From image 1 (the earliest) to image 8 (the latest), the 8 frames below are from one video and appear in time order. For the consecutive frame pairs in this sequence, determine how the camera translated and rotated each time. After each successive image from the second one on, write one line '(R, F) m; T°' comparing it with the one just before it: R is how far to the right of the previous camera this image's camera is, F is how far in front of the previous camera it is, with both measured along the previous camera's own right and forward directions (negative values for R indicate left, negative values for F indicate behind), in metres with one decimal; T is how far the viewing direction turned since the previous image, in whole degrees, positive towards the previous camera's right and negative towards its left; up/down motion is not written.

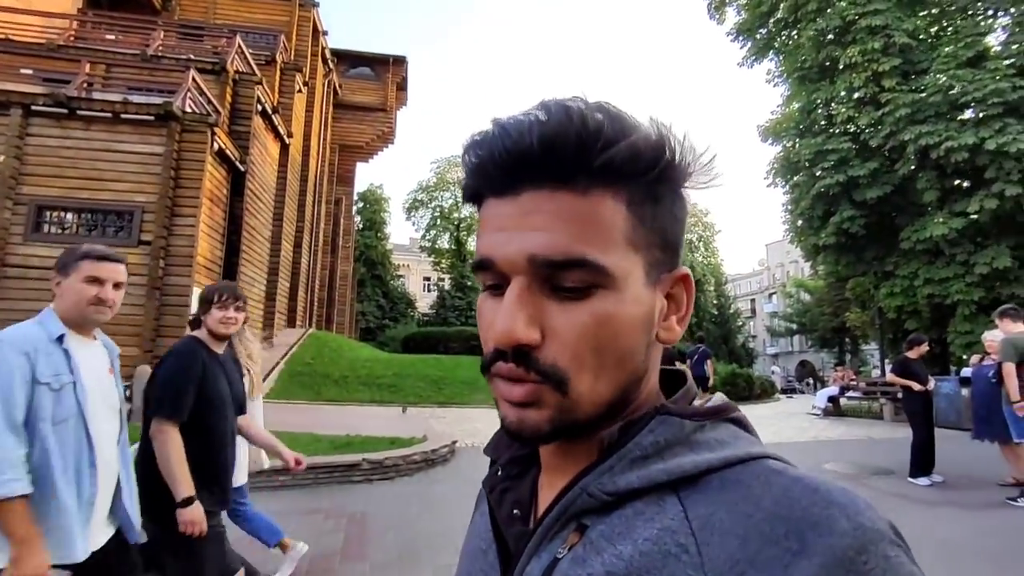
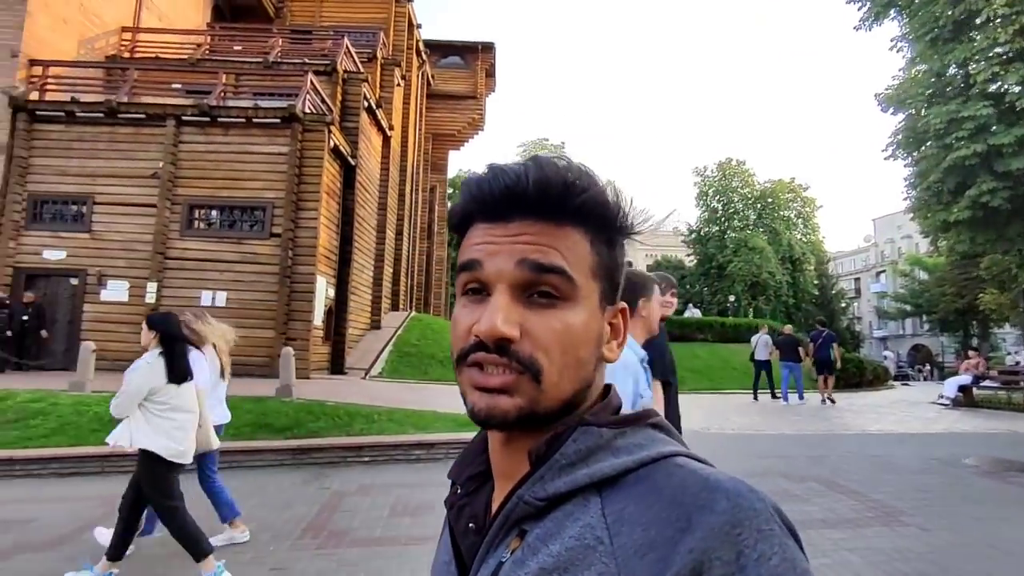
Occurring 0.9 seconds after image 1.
(-0.5, -0.3) m; -8°
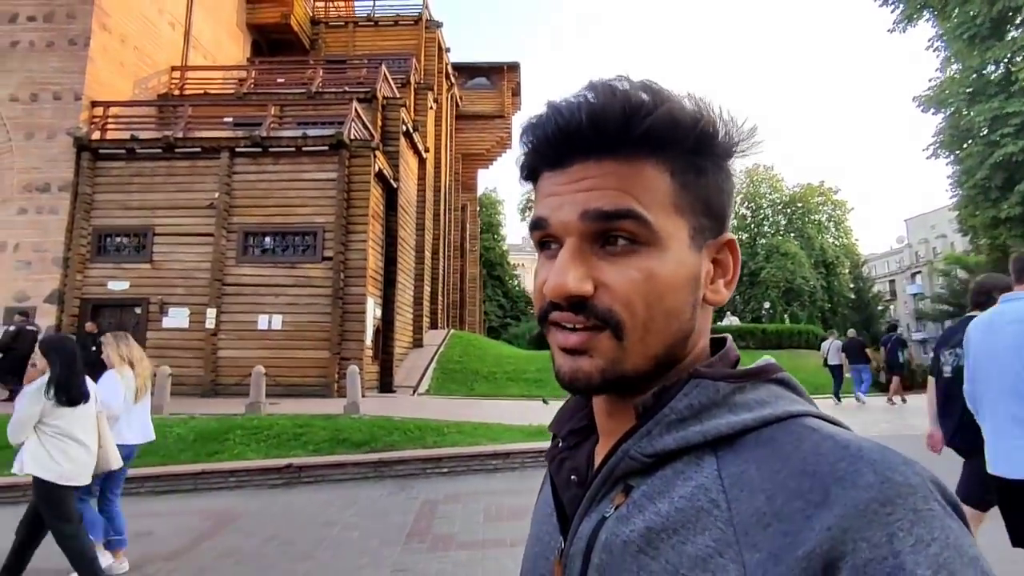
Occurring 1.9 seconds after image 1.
(-0.7, -0.2) m; -2°
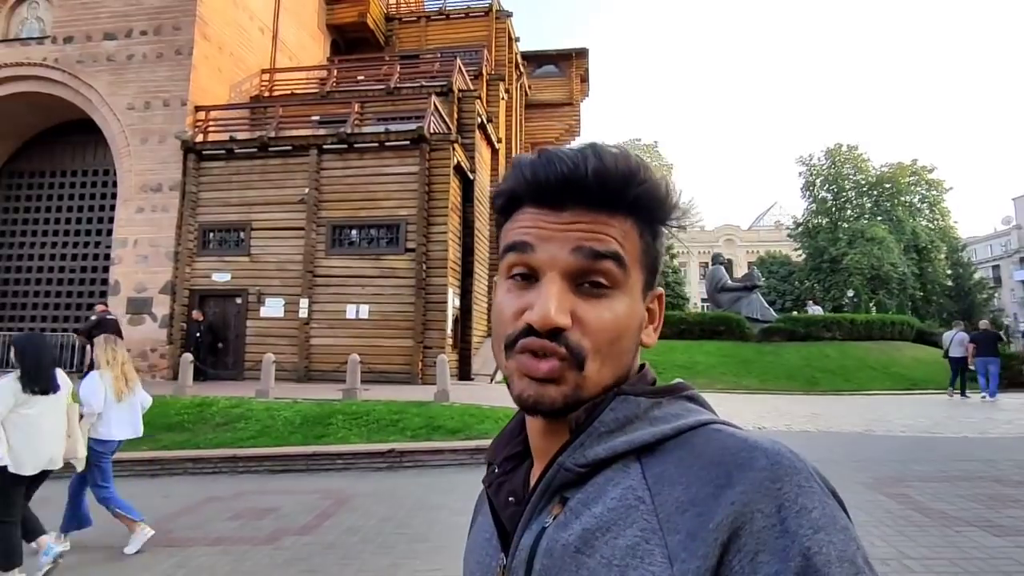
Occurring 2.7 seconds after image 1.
(-0.4, -0.1) m; -6°
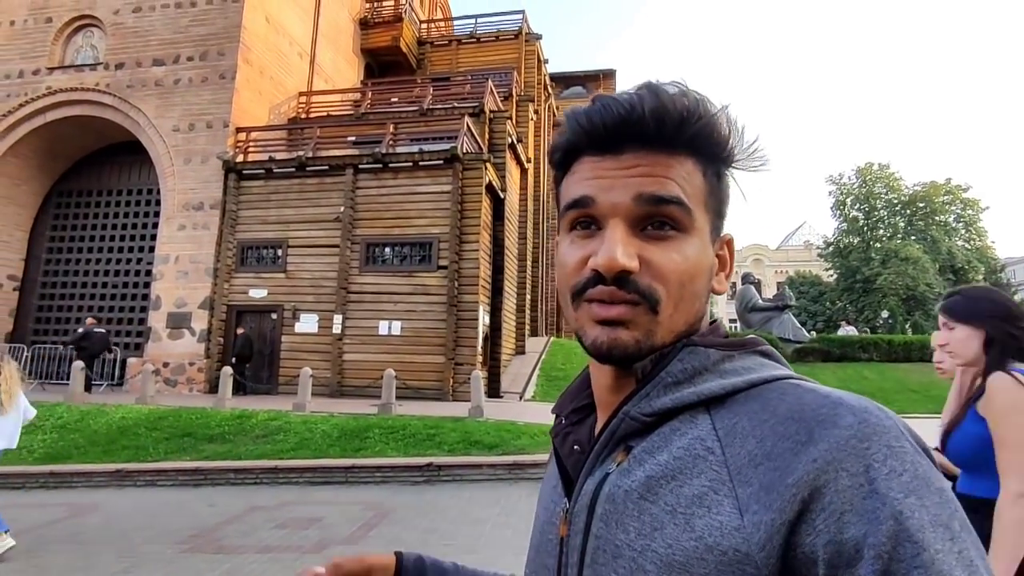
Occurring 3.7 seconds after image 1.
(-0.2, -0.1) m; -2°
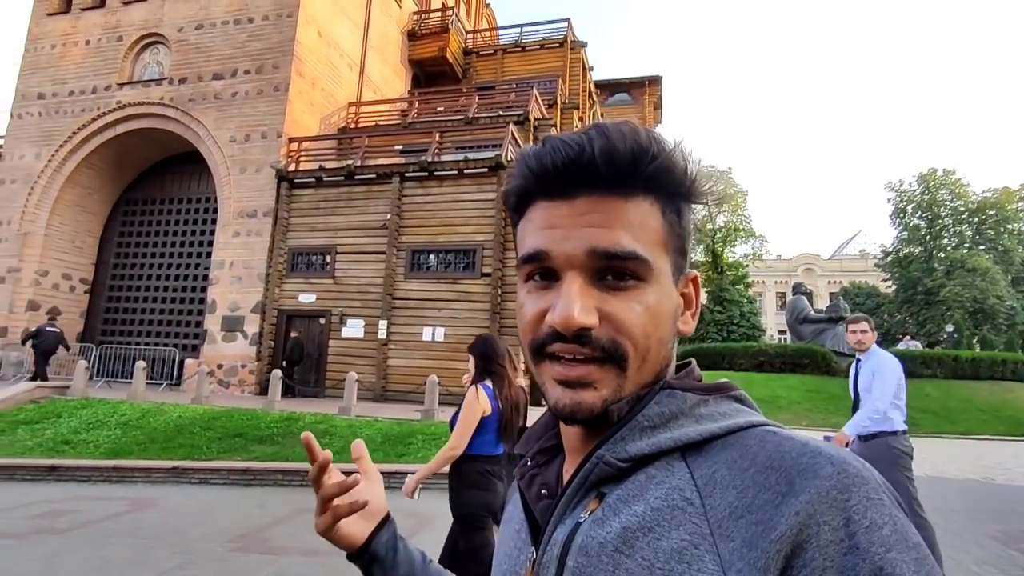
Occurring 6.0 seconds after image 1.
(0.0, 0.0) m; -4°
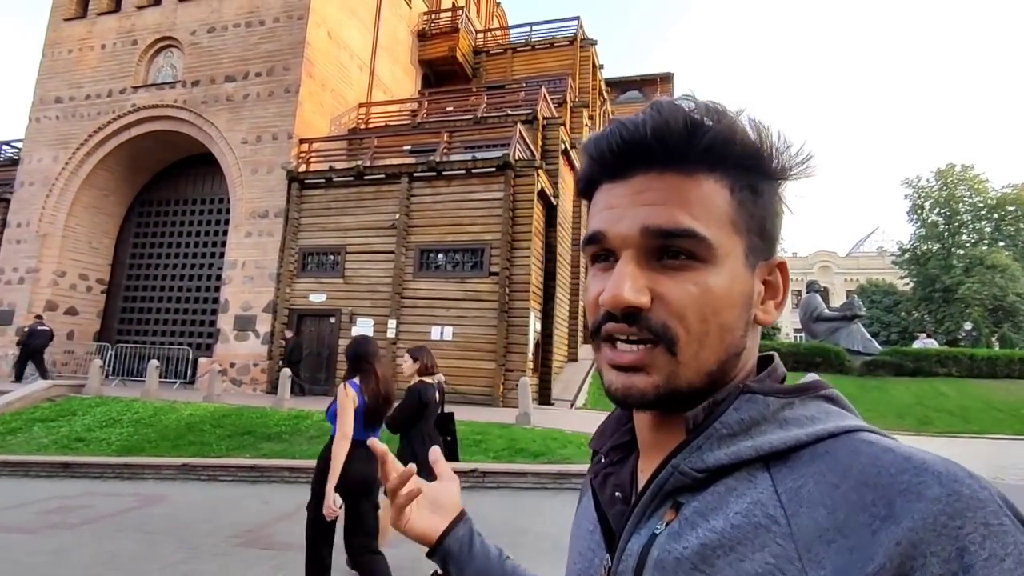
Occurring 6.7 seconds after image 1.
(+0.2, 0.0) m; -1°
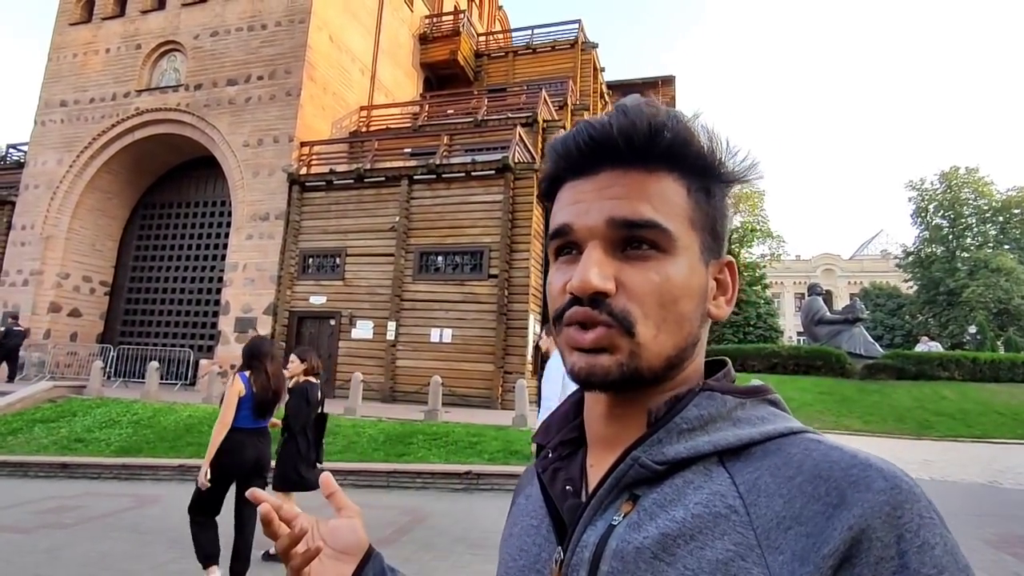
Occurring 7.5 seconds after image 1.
(+0.1, 0.0) m; 0°
